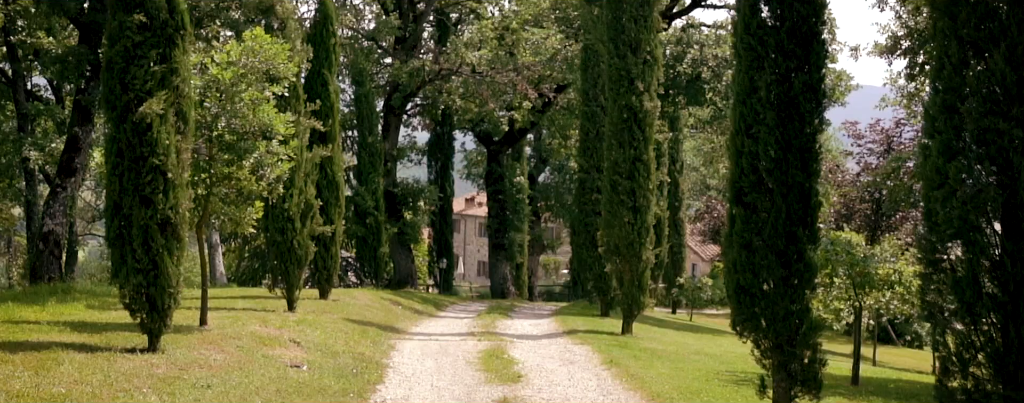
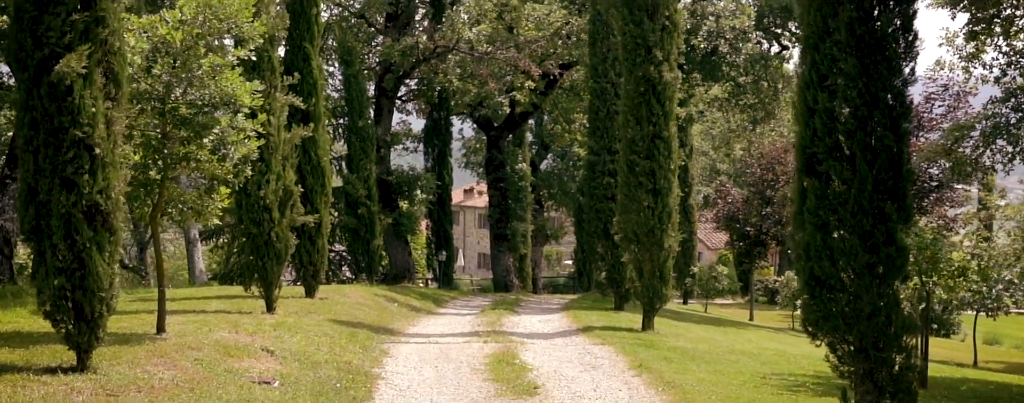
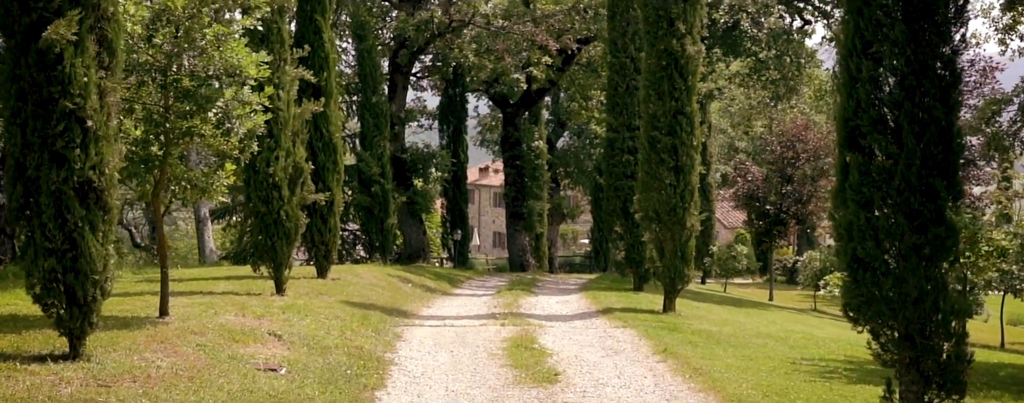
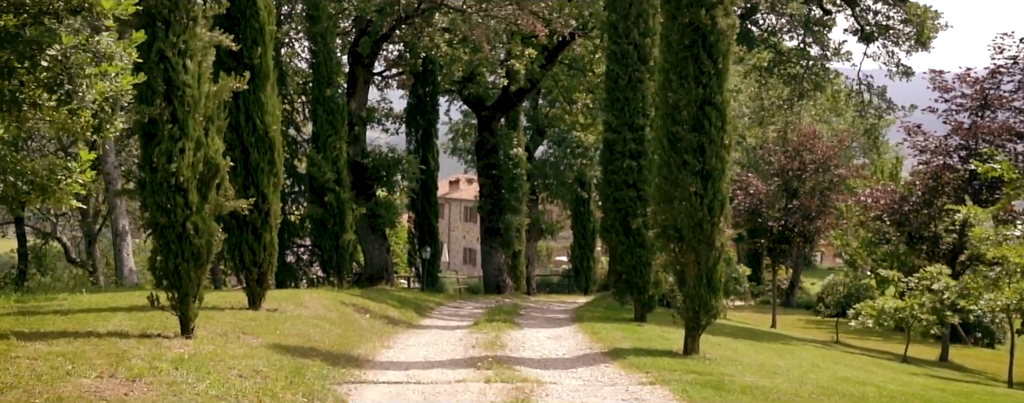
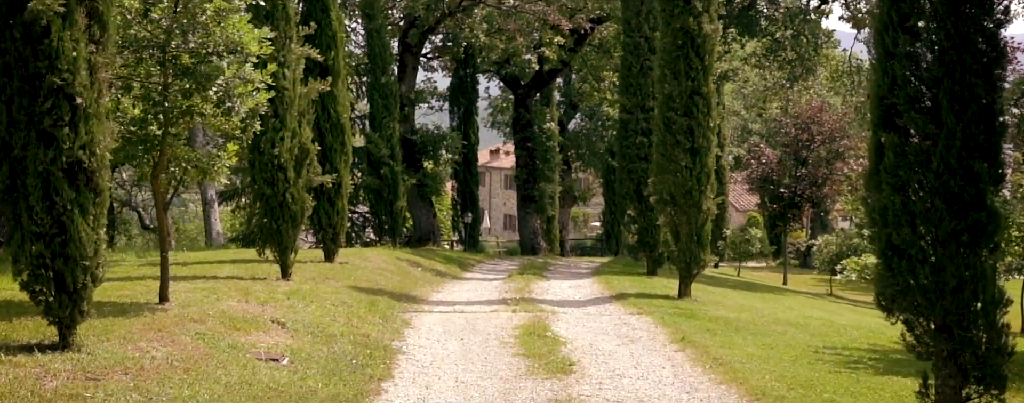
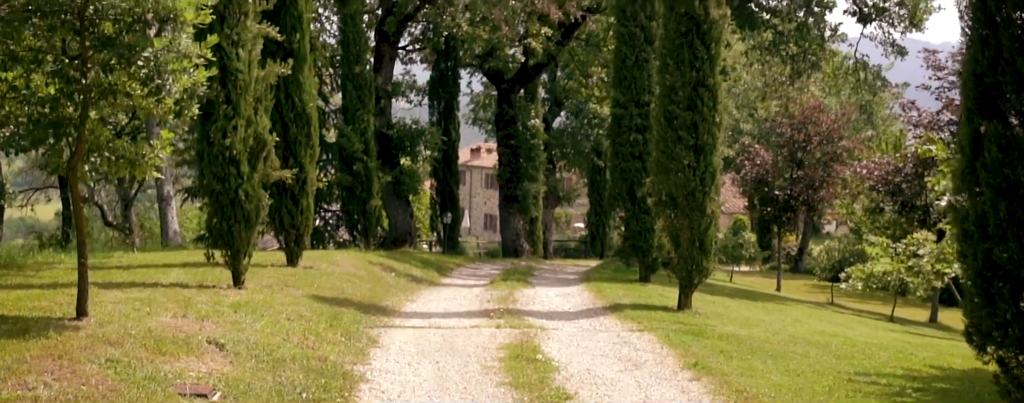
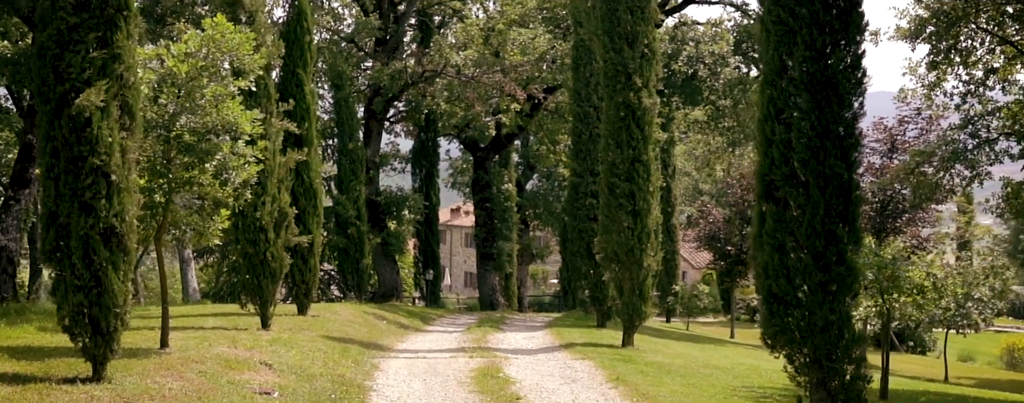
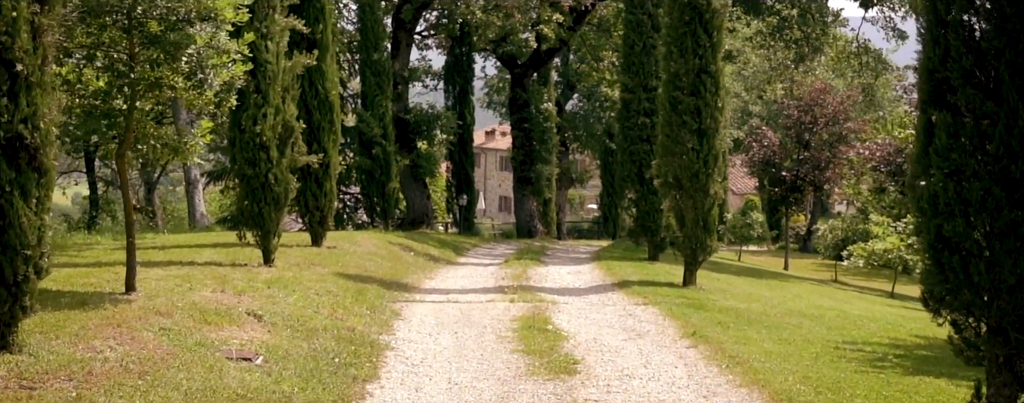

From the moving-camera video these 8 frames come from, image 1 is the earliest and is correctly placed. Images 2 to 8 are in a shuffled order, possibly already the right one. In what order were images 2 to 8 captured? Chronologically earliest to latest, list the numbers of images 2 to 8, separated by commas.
7, 2, 3, 5, 8, 6, 4
